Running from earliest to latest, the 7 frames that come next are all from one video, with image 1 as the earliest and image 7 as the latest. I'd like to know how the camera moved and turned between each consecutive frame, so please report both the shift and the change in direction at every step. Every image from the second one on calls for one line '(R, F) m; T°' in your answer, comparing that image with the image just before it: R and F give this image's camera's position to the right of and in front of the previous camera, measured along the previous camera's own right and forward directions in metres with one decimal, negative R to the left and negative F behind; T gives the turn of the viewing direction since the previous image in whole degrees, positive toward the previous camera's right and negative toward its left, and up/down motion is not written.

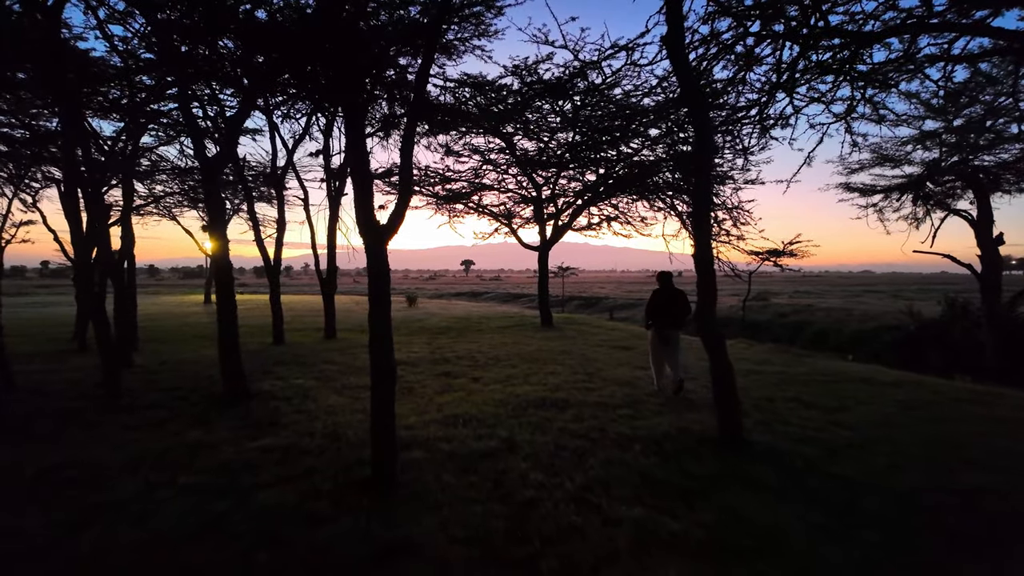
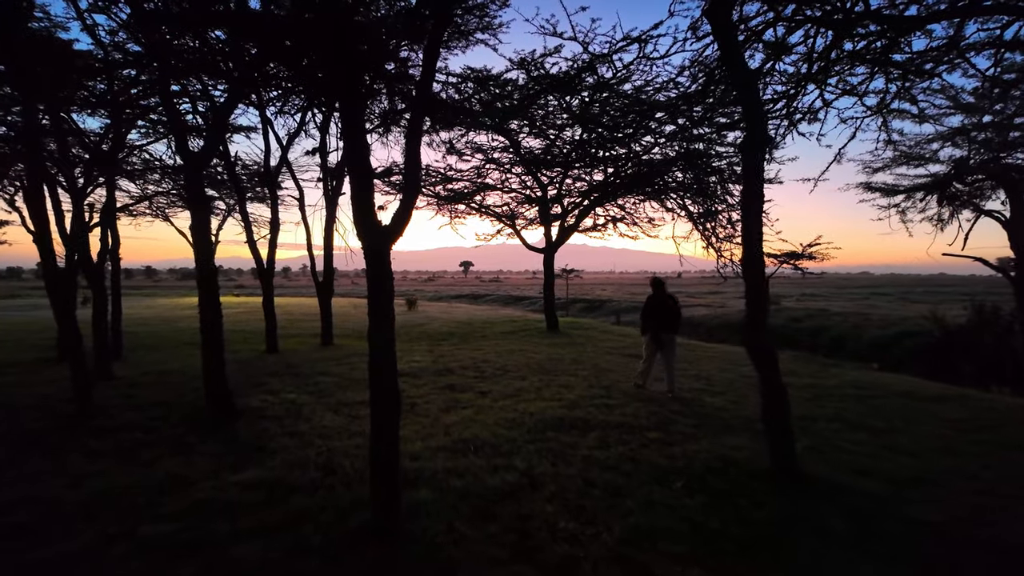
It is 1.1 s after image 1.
(-0.2, +0.8) m; 0°
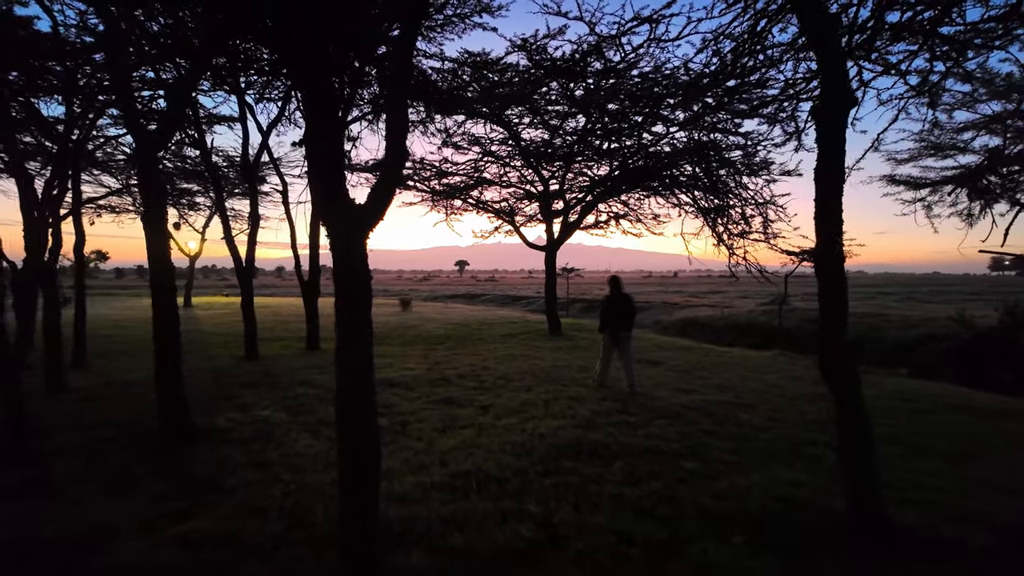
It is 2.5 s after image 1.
(-0.1, +1.1) m; 0°
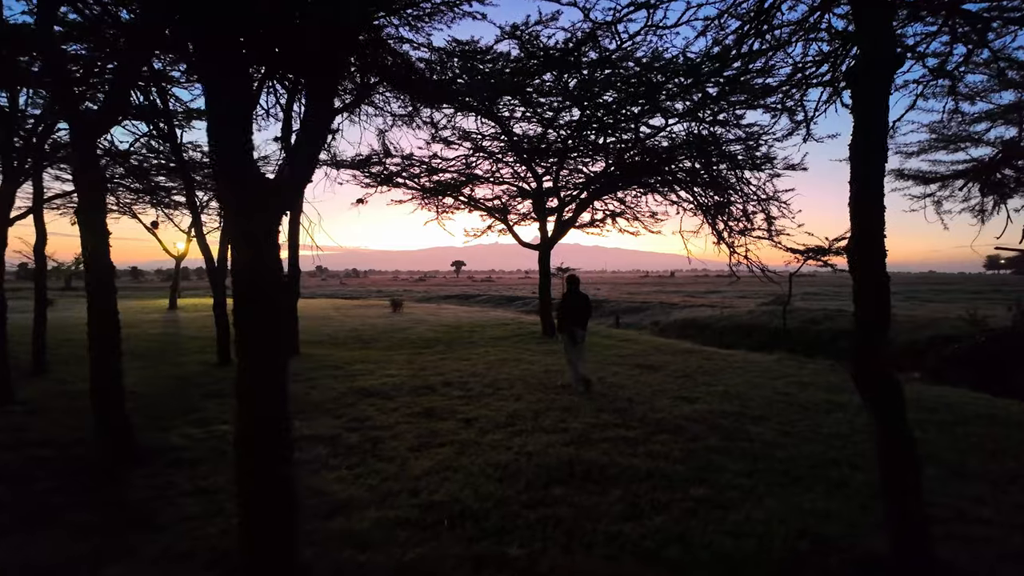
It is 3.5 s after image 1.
(+0.1, +0.7) m; 0°
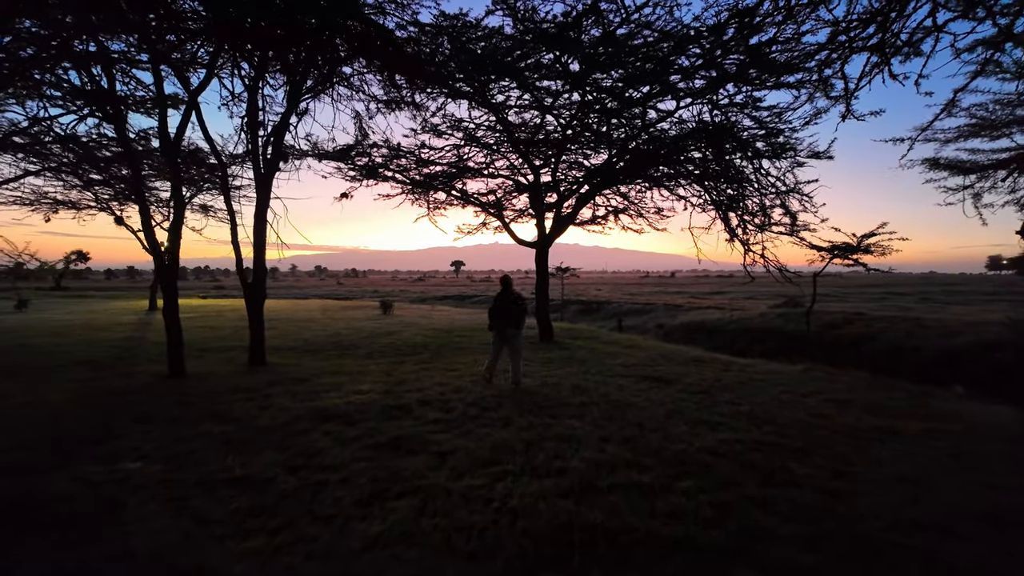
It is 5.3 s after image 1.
(+0.2, +1.4) m; 0°
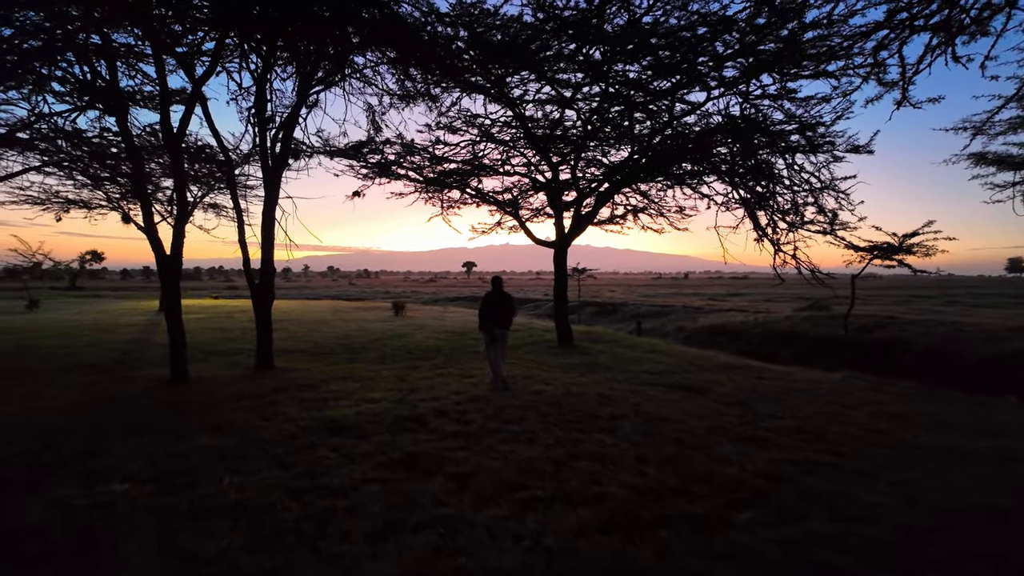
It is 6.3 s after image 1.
(-0.2, +0.6) m; -1°
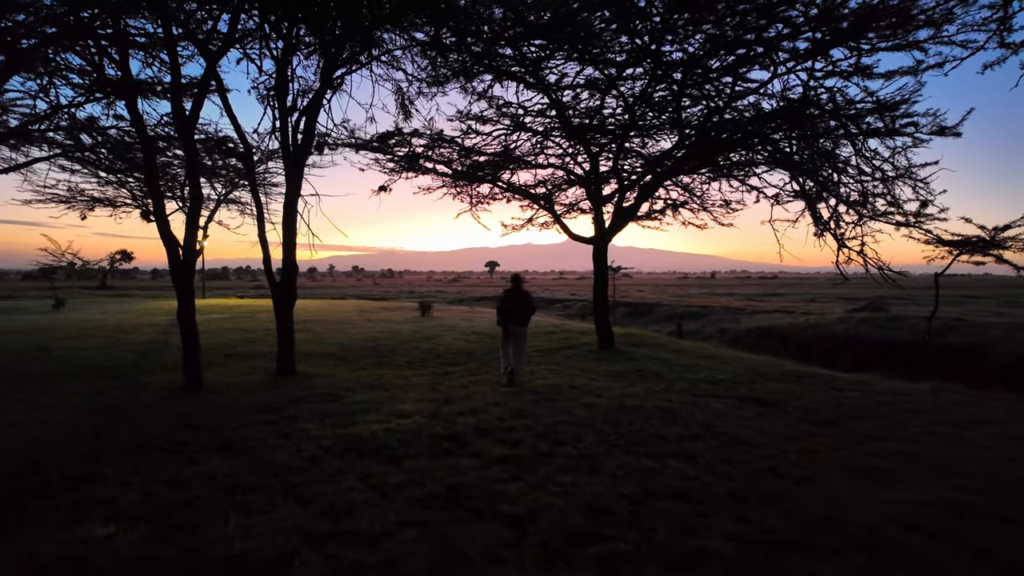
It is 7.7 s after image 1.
(-0.4, +1.0) m; -2°
